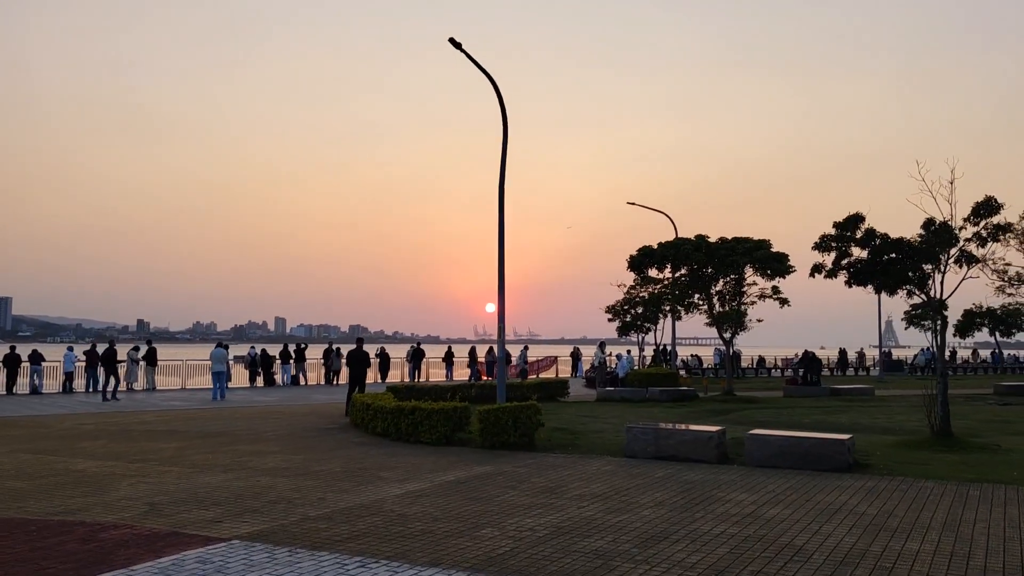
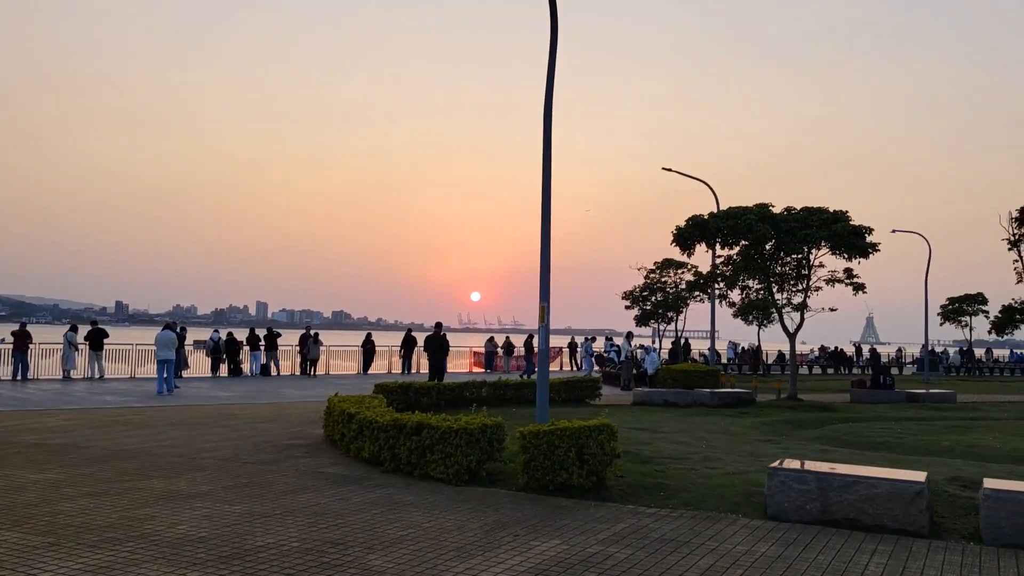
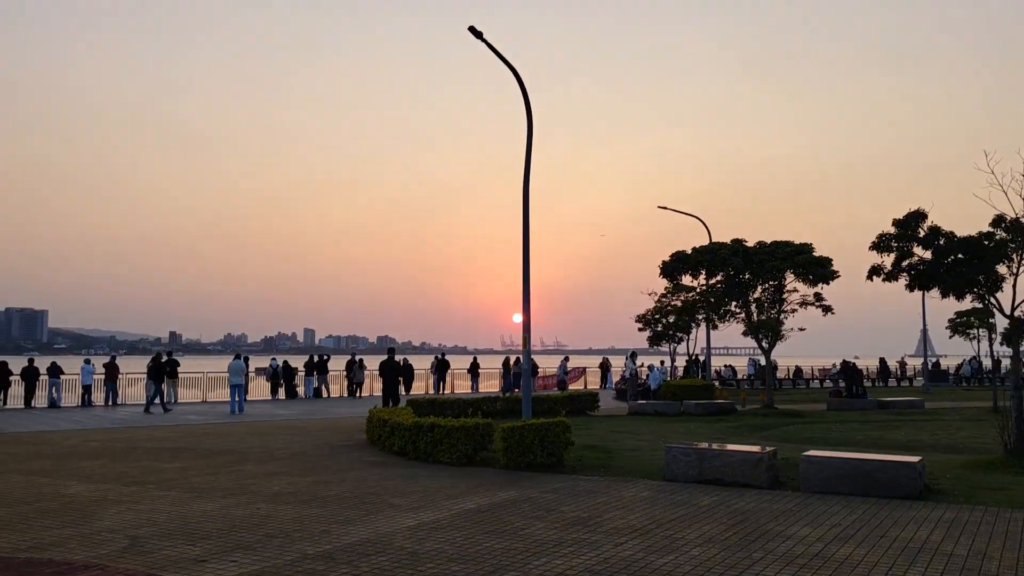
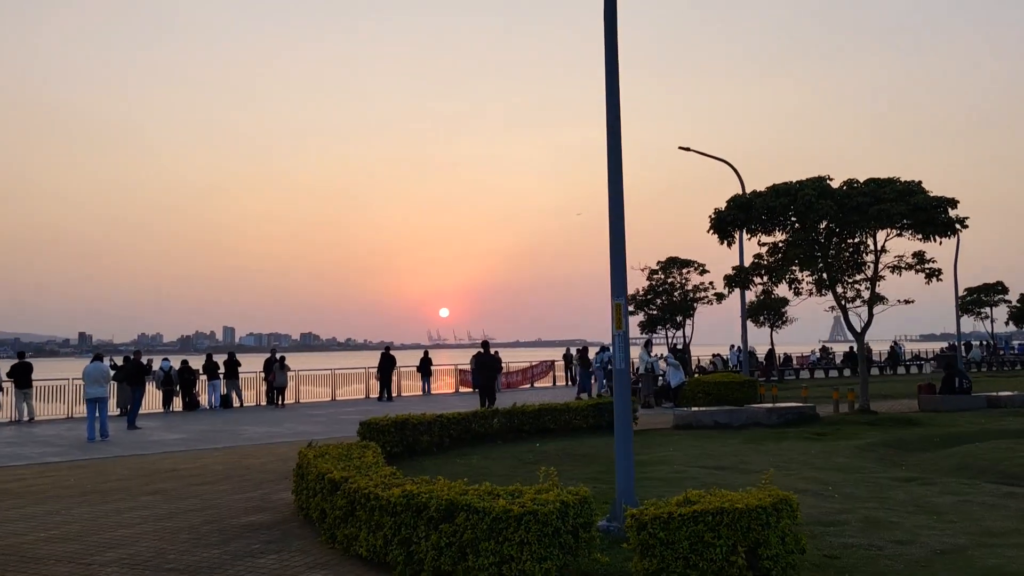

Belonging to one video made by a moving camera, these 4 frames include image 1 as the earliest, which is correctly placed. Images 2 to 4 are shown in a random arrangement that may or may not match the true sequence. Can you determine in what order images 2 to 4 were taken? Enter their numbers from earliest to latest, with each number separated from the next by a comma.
3, 2, 4
